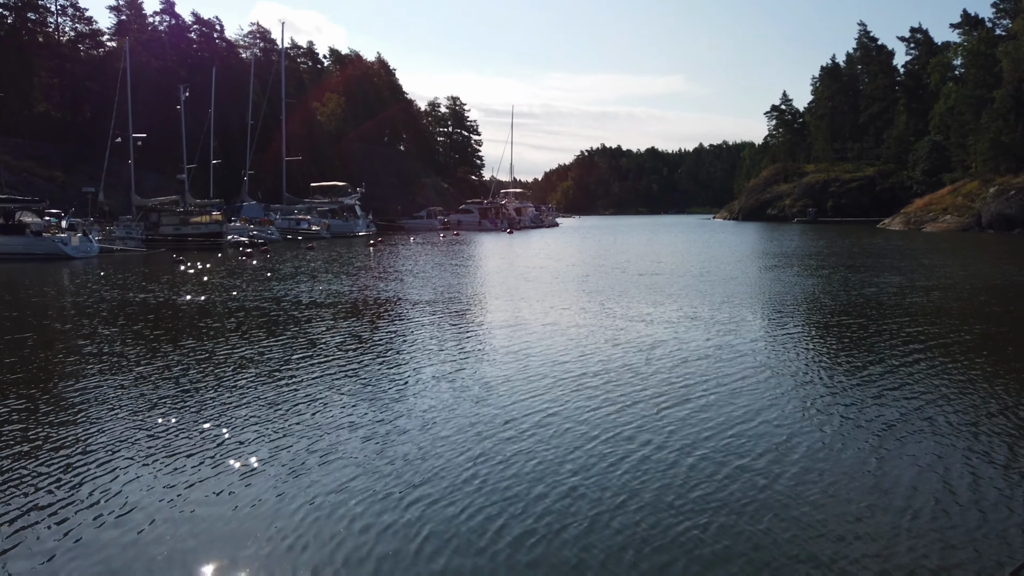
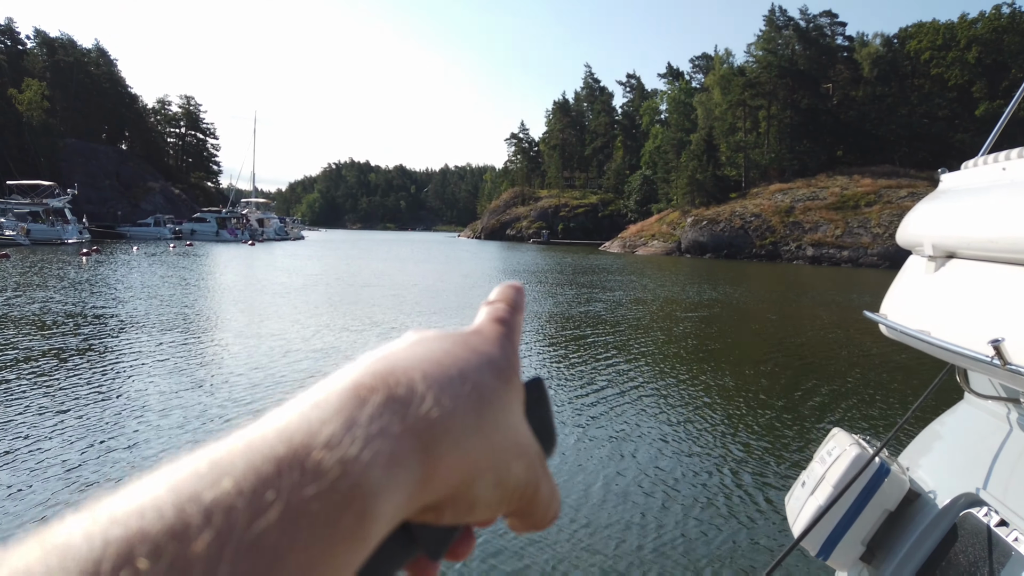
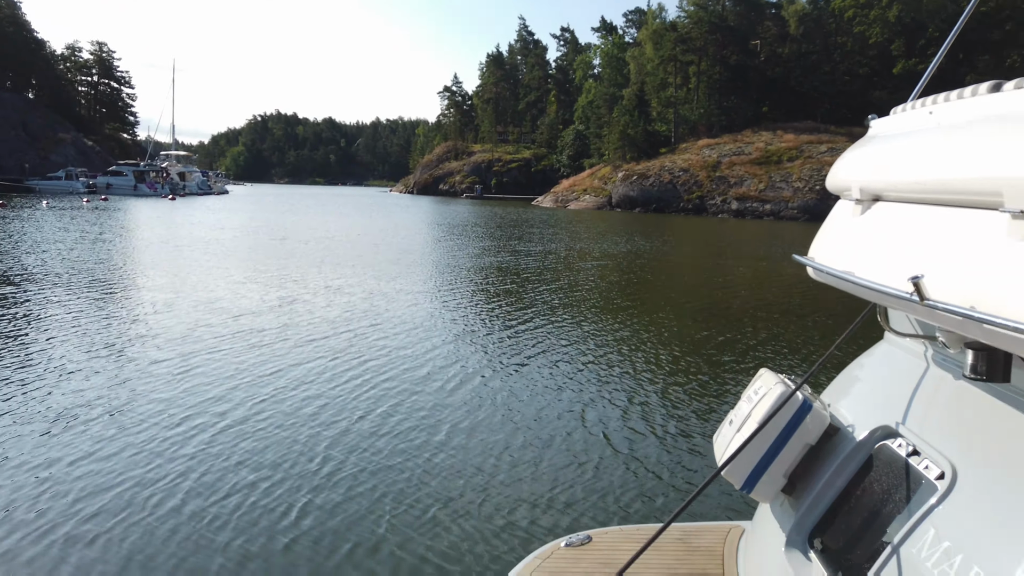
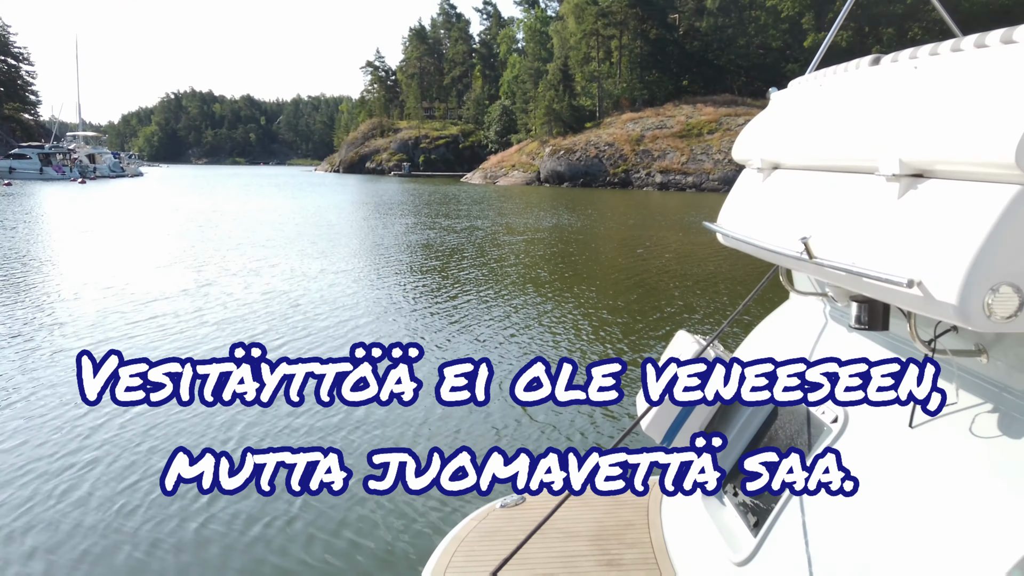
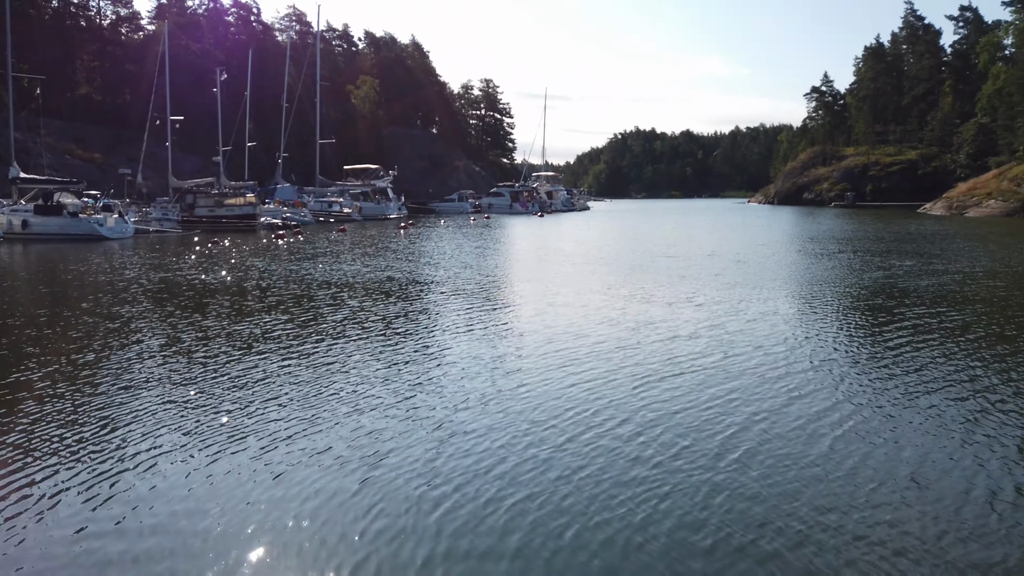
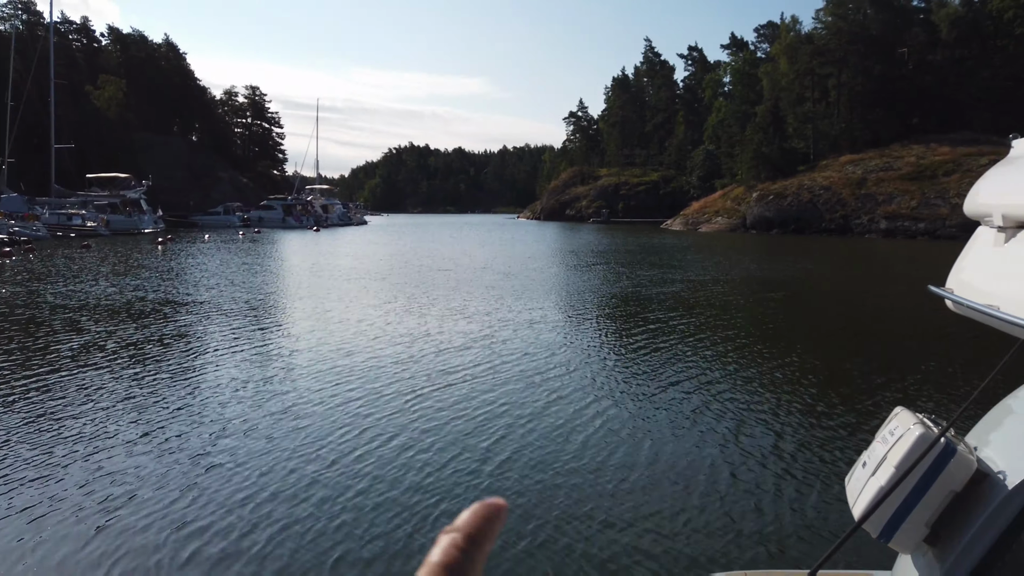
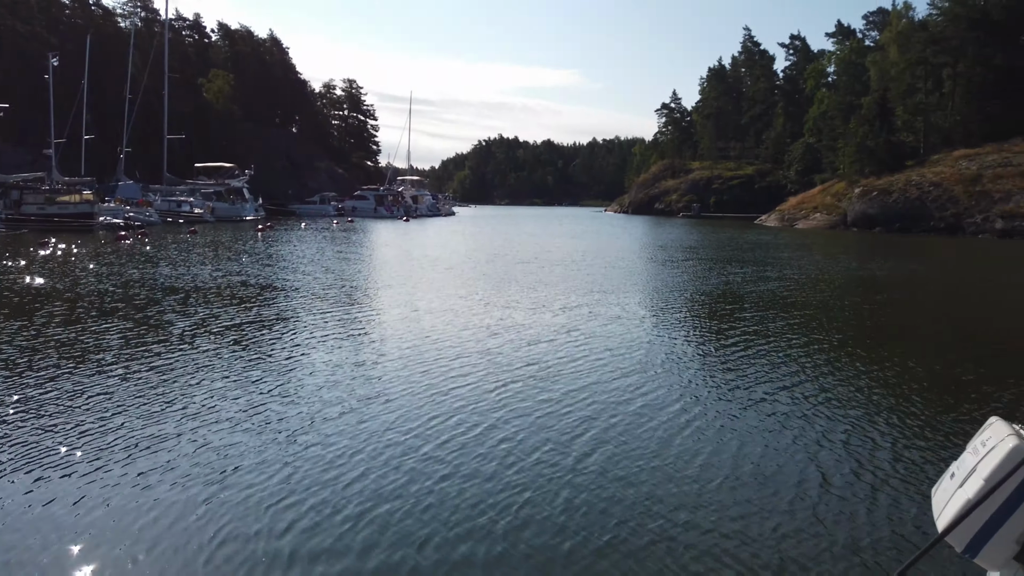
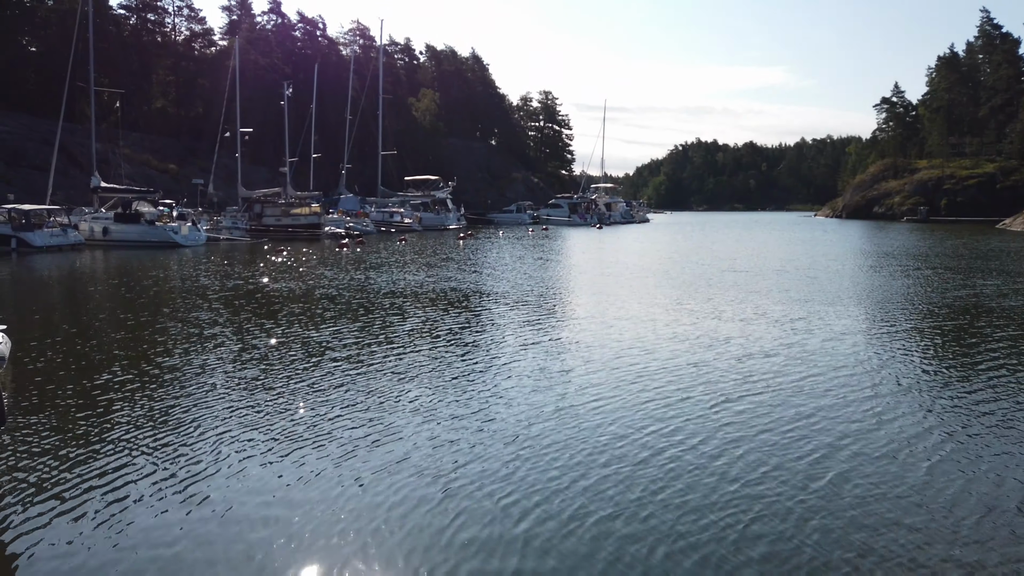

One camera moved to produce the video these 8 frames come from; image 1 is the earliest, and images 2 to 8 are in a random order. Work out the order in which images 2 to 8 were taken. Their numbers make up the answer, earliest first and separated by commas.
8, 5, 7, 6, 2, 3, 4
